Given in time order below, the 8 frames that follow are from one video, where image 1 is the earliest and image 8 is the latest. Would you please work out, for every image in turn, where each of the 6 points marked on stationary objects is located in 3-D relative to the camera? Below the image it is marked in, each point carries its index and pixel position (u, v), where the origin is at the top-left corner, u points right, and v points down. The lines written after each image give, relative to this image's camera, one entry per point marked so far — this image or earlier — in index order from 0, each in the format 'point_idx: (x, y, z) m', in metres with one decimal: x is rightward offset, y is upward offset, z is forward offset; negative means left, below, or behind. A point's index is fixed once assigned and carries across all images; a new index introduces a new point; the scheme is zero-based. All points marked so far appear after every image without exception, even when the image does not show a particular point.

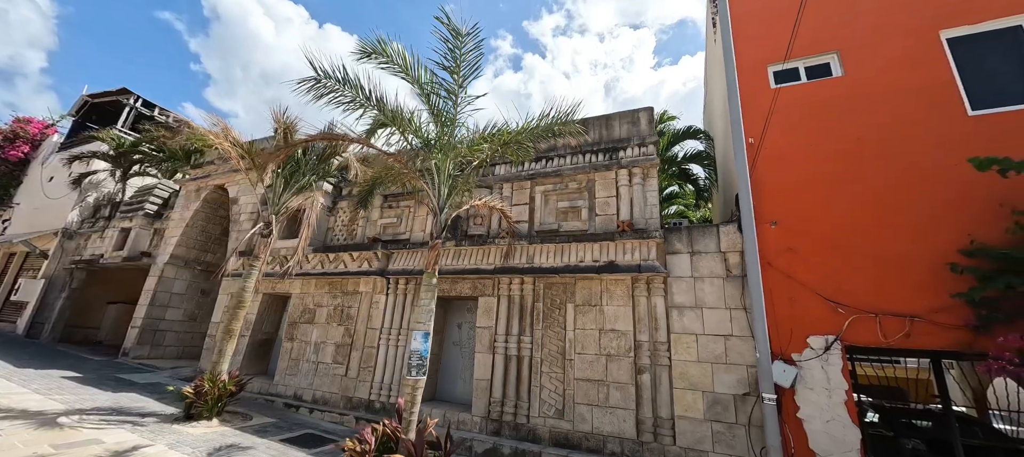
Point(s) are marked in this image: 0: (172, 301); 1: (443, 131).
0: (-10.4, -2.2, +11.4) m
1: (-0.9, +1.3, +4.8) m
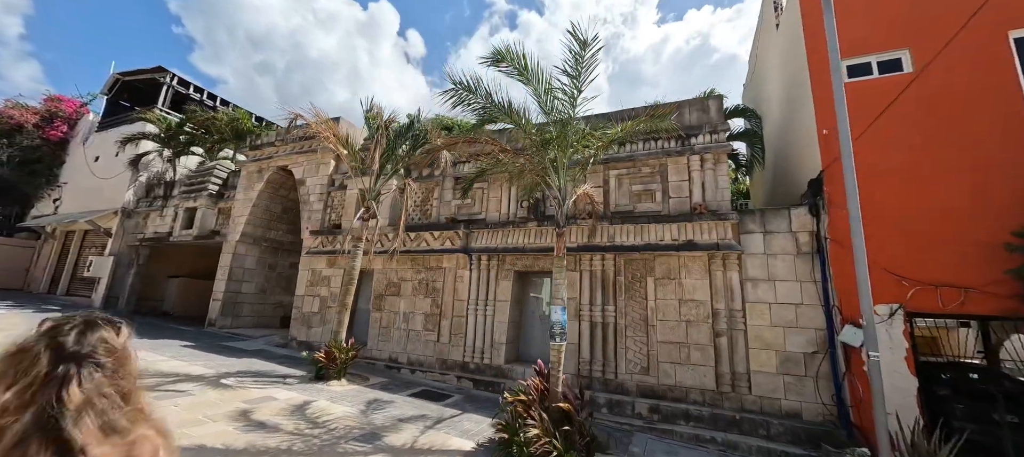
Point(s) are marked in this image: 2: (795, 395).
0: (-8.8, -1.6, +12.3) m
1: (+0.7, +1.4, +5.4) m
2: (+4.4, -2.6, +5.8) m
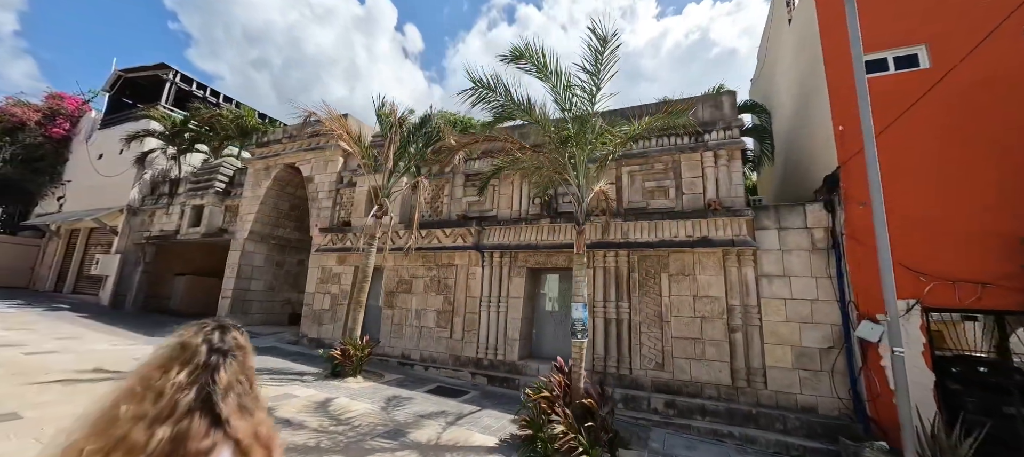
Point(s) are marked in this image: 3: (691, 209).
0: (-8.5, -1.5, +12.3) m
1: (+0.9, +1.5, +5.4) m
2: (+4.7, -2.5, +5.8) m
3: (+3.4, +0.4, +7.2) m
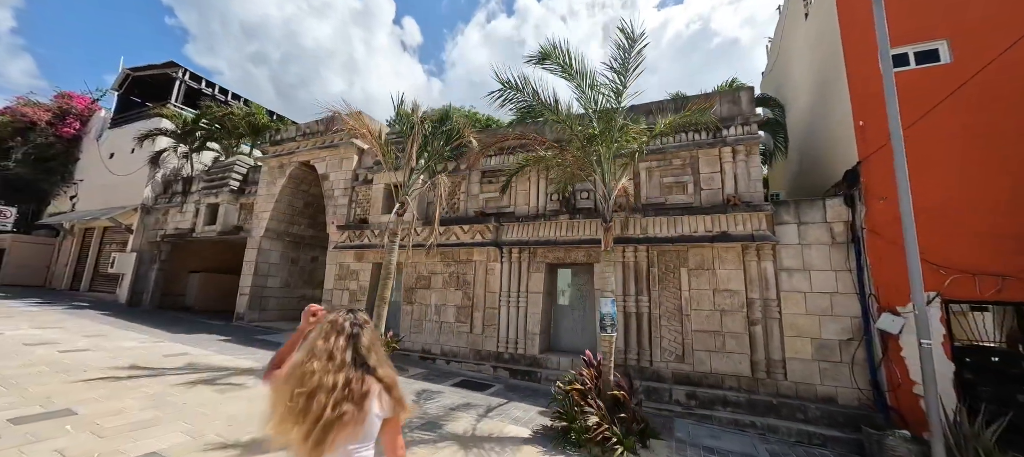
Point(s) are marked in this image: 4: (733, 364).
0: (-8.1, -1.4, +12.4) m
1: (+1.3, +1.5, +5.5) m
2: (+5.1, -2.4, +6.0) m
3: (+3.9, +0.5, +7.3) m
4: (+3.9, -2.4, +6.5) m
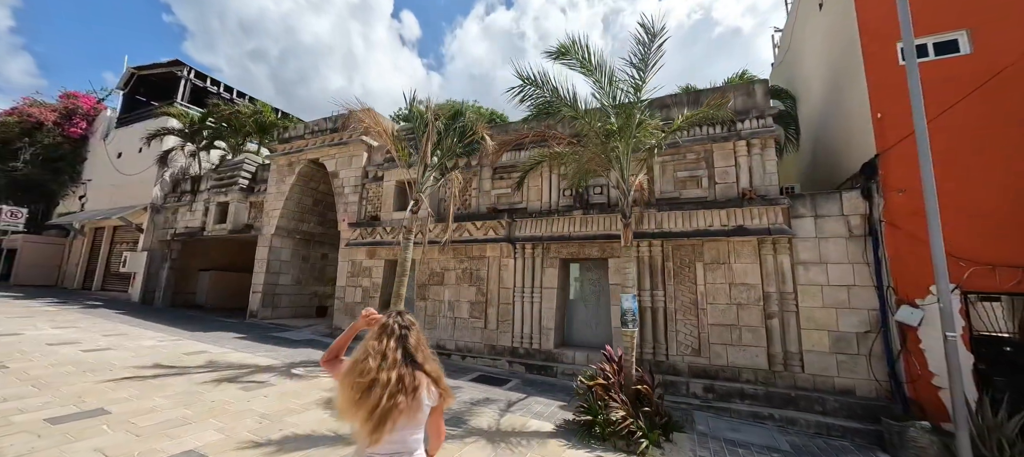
0: (-7.7, -1.3, +12.5) m
1: (+1.6, +1.6, +5.5) m
2: (+5.4, -2.3, +6.0) m
3: (+4.1, +0.6, +7.3) m
4: (+4.2, -2.3, +6.5) m
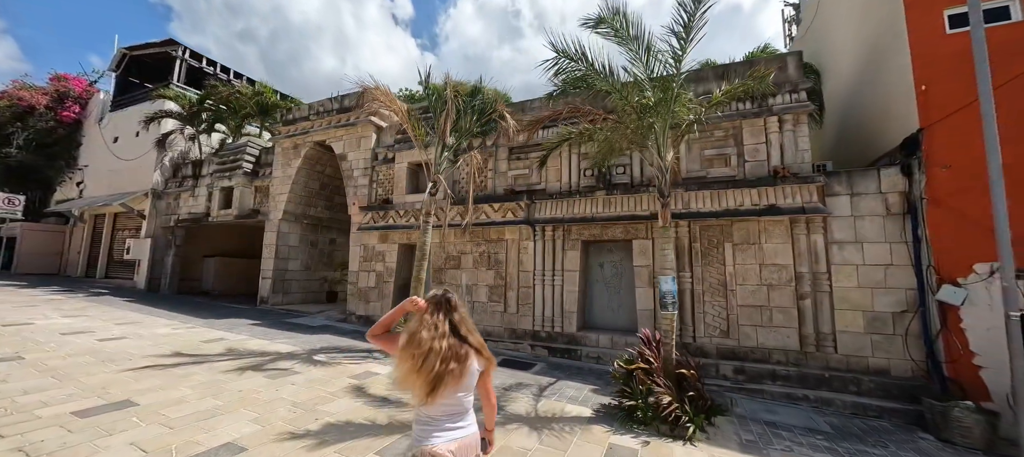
0: (-7.3, -0.8, +12.3) m
1: (+2.0, +1.9, +5.2) m
2: (+5.9, -2.0, +5.9) m
3: (+4.6, +1.0, +7.0) m
4: (+4.7, -1.9, +6.4) m
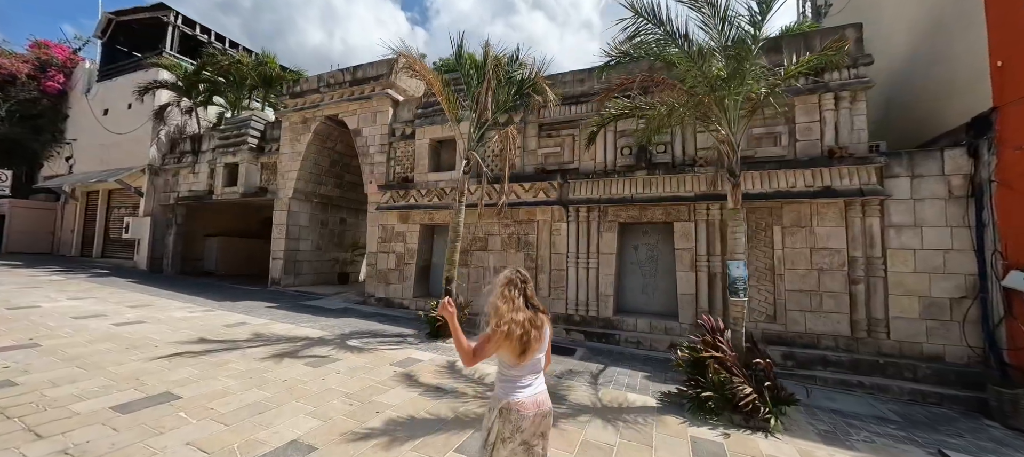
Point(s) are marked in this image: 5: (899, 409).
0: (-6.7, -0.2, +11.8) m
1: (+2.8, +2.1, +4.8) m
2: (+6.7, -1.7, +5.8) m
3: (+5.3, +1.3, +6.7) m
4: (+5.4, -1.6, +6.3) m
5: (+5.3, -2.5, +5.1) m
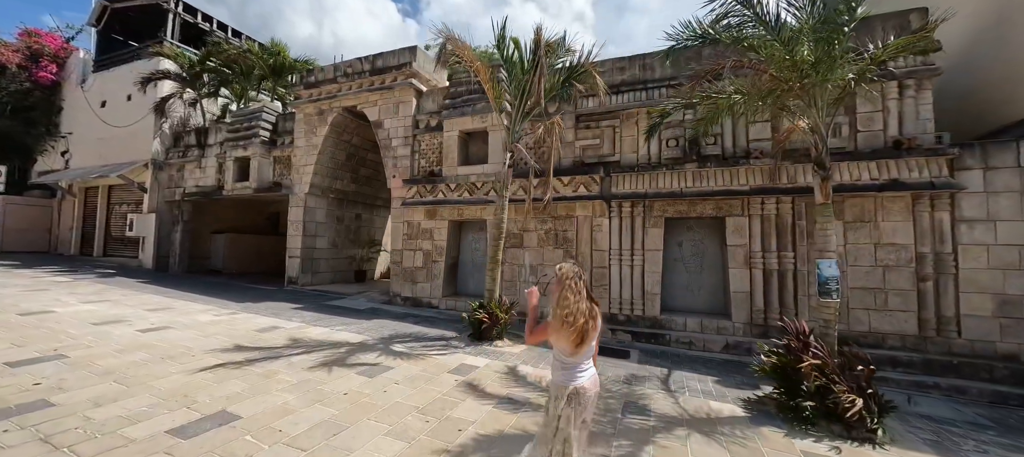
0: (-5.9, -0.1, +11.4) m
1: (+3.7, +2.1, +4.4) m
2: (+7.5, -1.6, +5.6) m
3: (+6.2, +1.4, +6.4) m
4: (+6.3, -1.5, +6.0) m
5: (+6.2, -2.4, +4.8) m
